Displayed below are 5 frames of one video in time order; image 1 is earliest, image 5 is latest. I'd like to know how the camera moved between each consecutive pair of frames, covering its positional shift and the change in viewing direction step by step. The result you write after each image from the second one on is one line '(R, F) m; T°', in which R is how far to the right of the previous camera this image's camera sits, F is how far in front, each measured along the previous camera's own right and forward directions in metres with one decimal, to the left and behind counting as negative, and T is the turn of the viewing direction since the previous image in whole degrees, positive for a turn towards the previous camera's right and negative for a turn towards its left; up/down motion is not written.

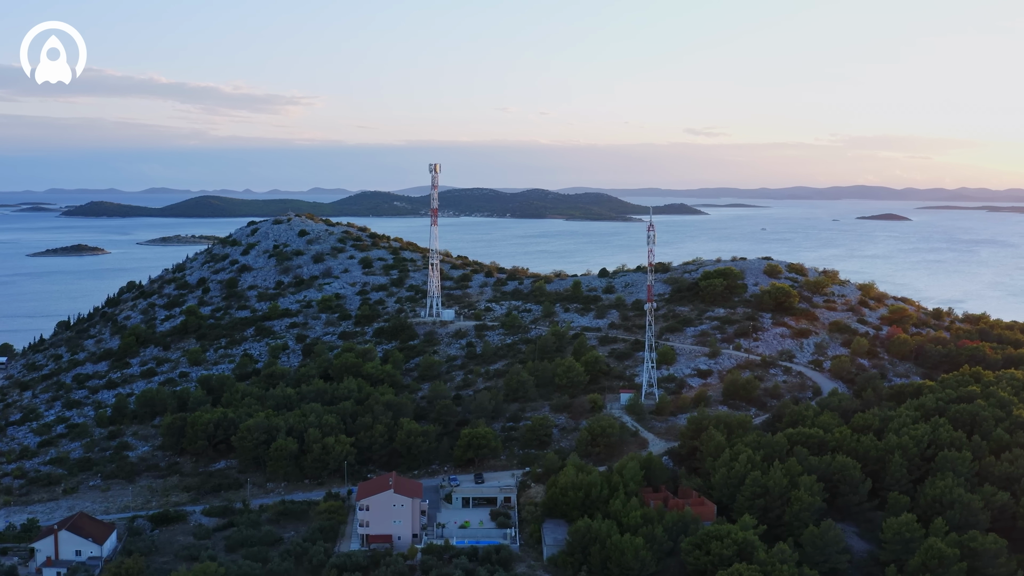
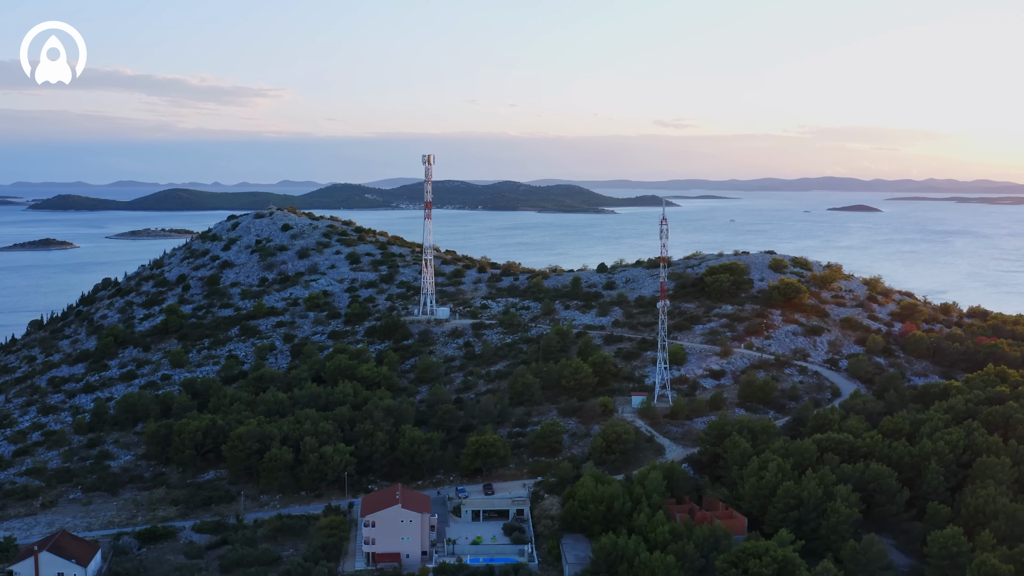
(-1.2, +1.8) m; +2°
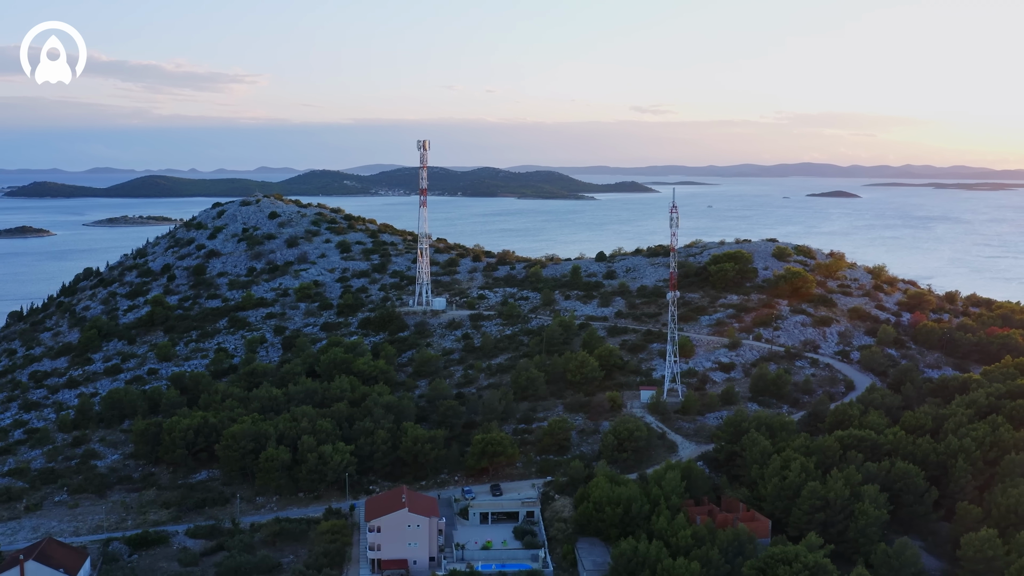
(-0.9, +1.3) m; +1°
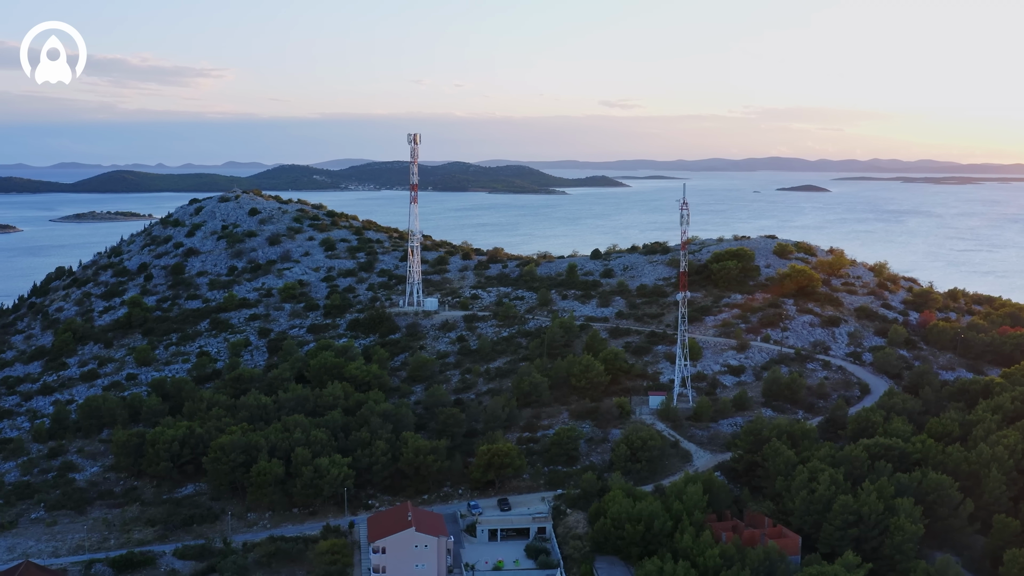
(-1.1, +1.5) m; +2°
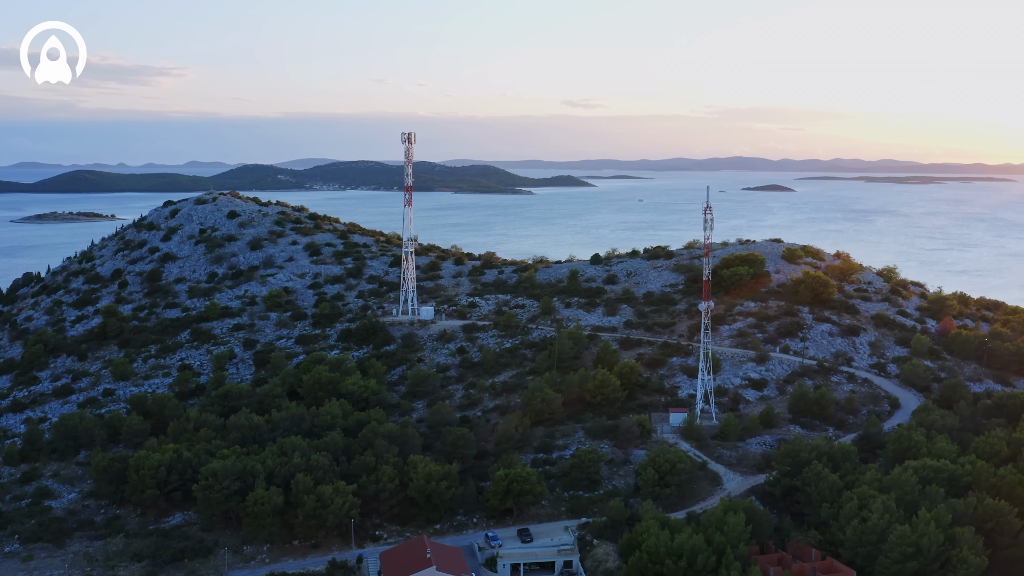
(-1.5, +2.0) m; +2°
